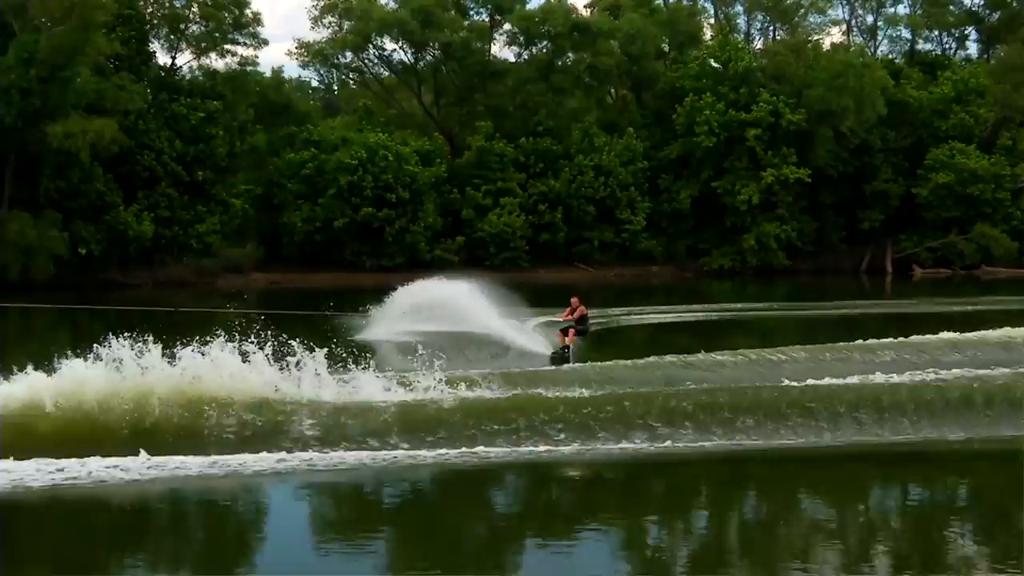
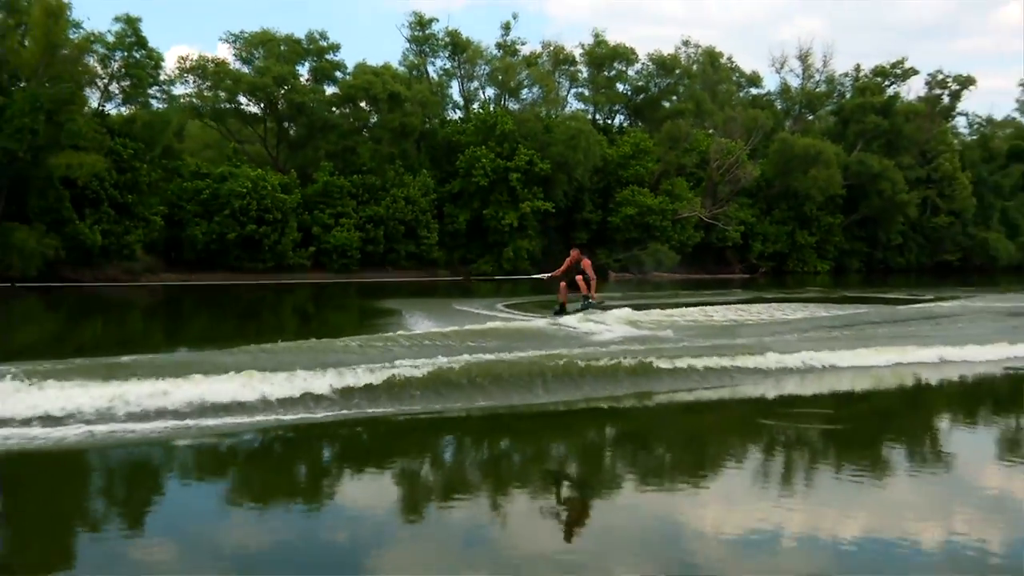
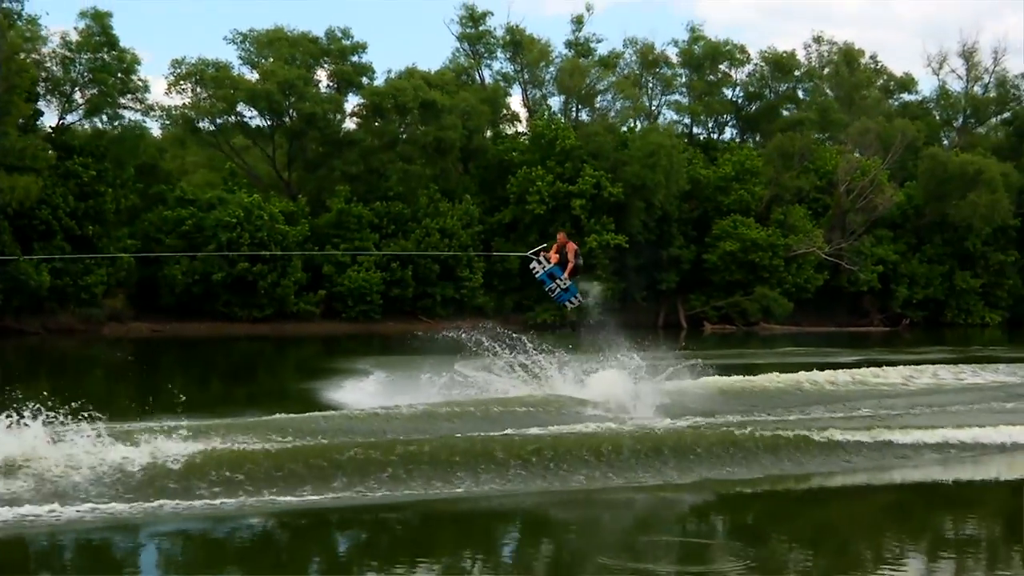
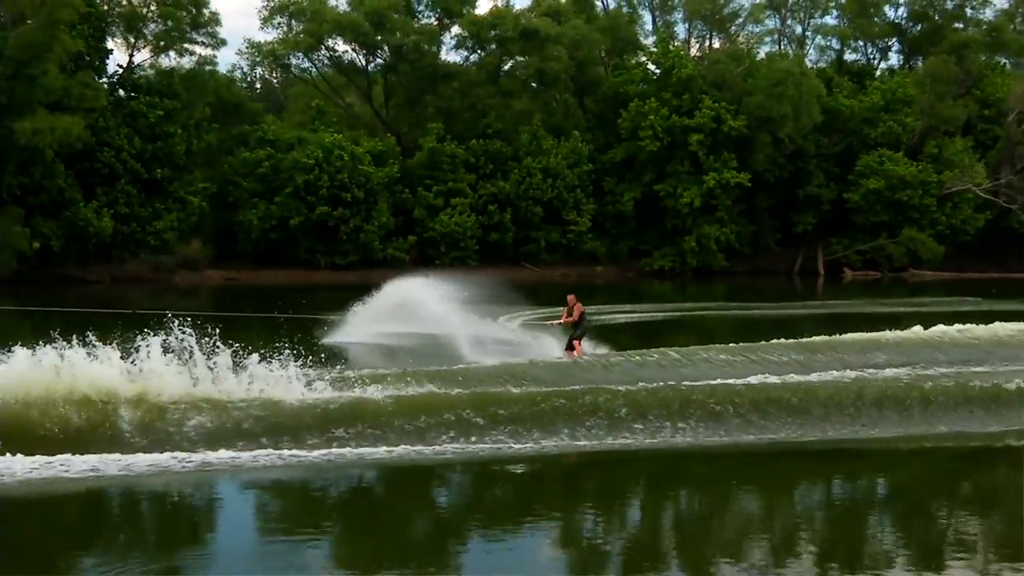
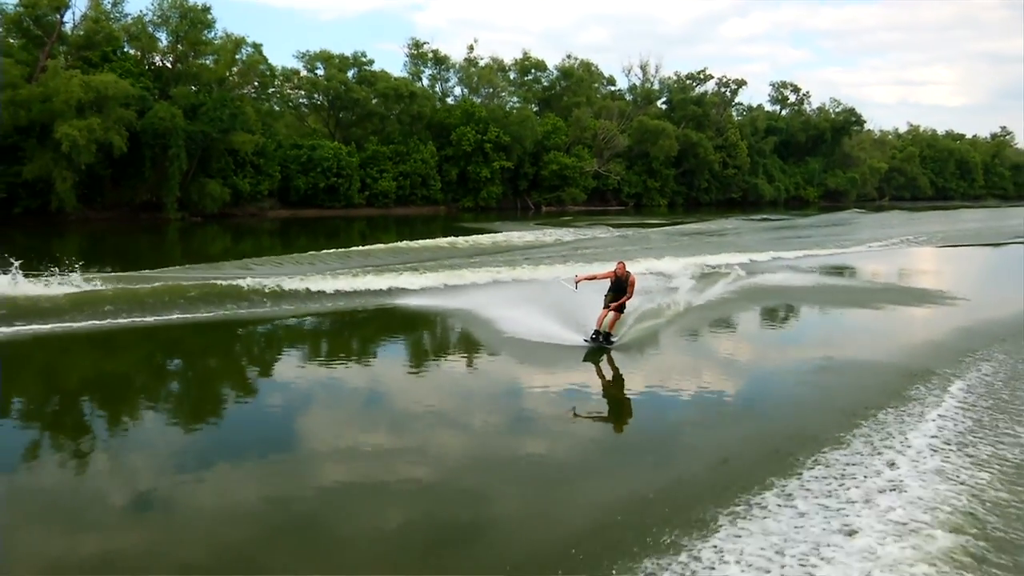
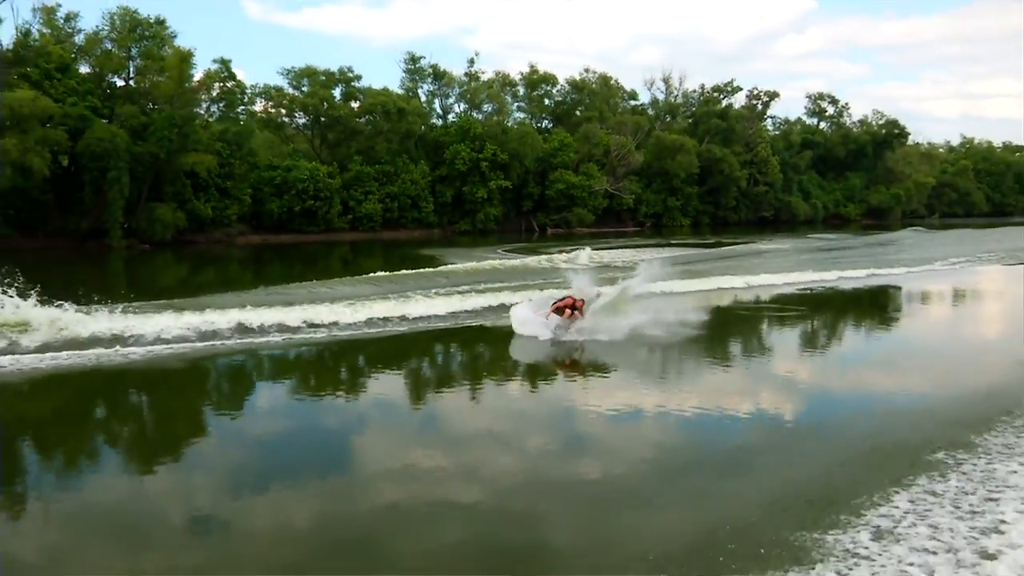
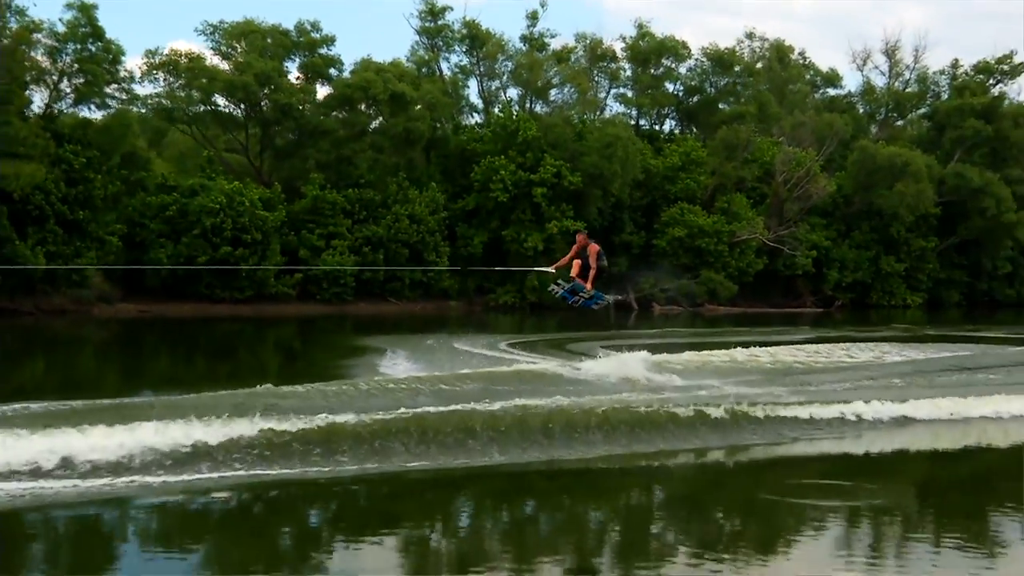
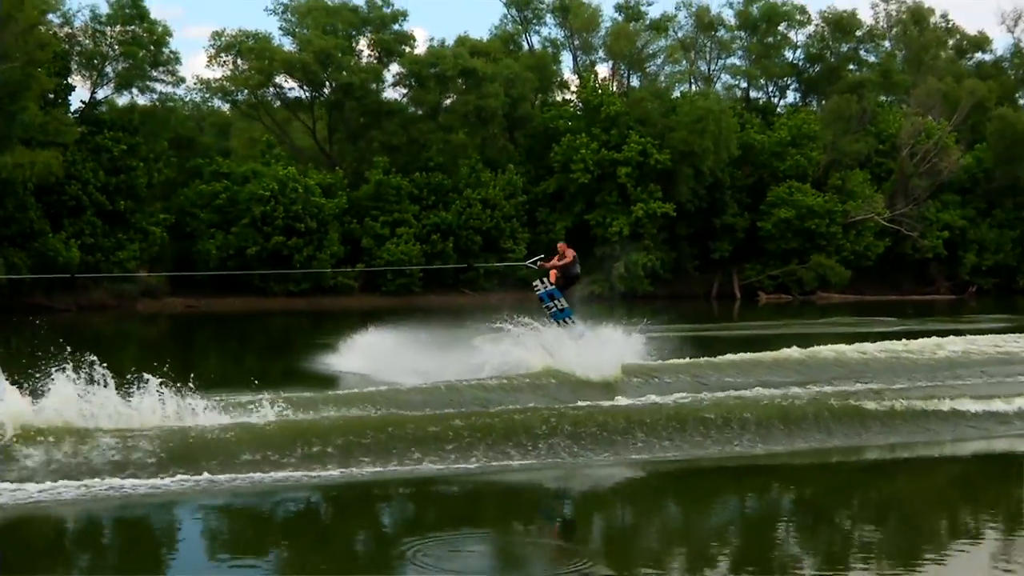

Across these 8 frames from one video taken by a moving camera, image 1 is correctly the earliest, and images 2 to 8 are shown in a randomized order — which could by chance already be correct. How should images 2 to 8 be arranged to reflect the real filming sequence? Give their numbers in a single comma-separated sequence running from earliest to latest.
4, 8, 3, 7, 2, 6, 5
